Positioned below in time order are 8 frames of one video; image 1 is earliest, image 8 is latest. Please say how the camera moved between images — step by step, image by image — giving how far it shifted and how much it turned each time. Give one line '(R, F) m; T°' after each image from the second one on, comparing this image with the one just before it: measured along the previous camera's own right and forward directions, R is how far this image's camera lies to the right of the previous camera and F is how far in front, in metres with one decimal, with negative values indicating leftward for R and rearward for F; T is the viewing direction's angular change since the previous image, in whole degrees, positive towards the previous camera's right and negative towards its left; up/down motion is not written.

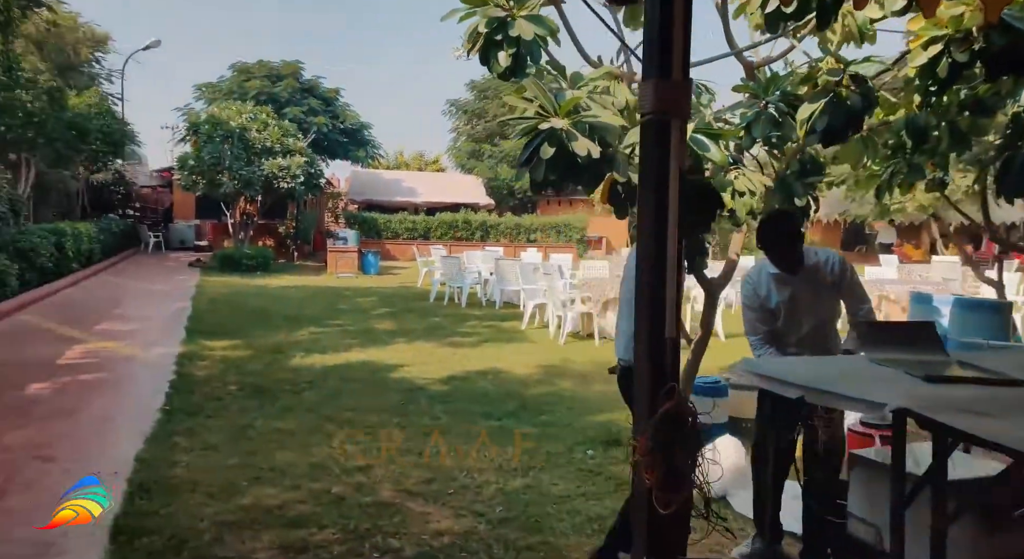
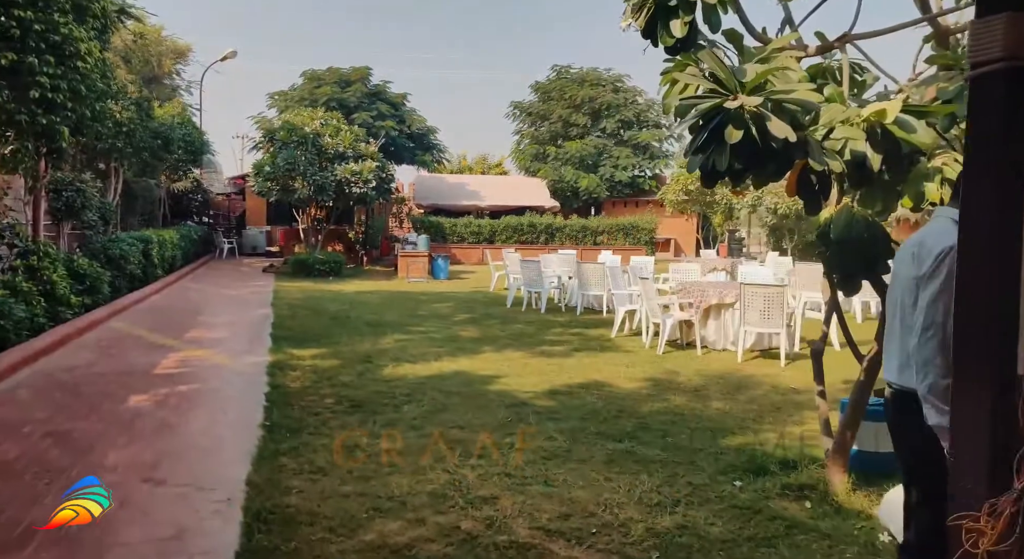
(-0.4, +0.5) m; -4°
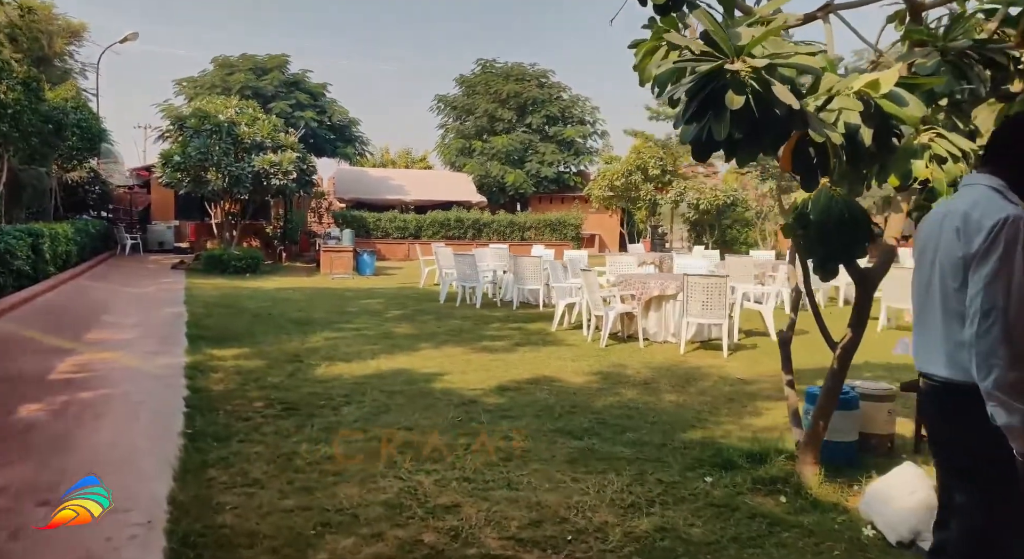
(-0.2, +0.3) m; +6°
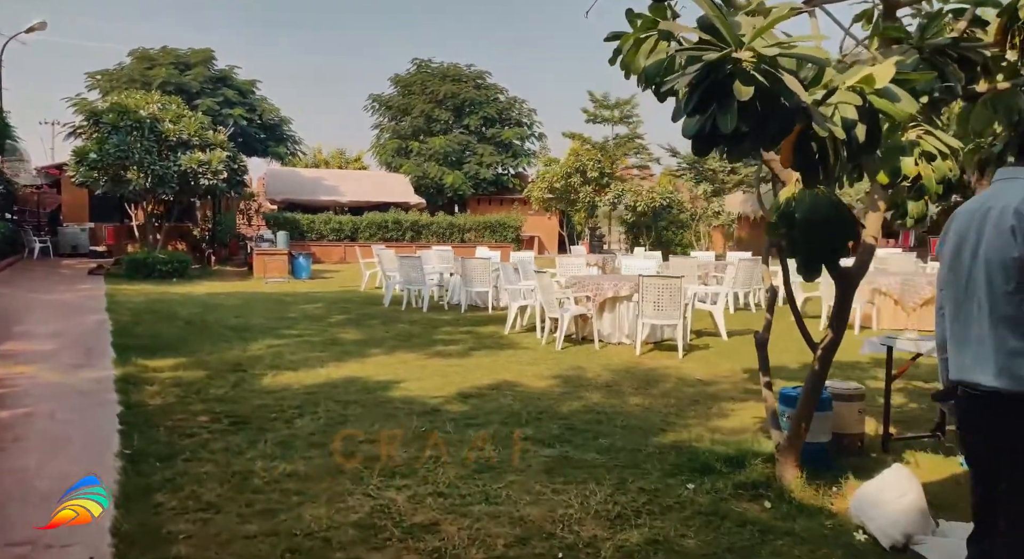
(-0.2, +0.2) m; +5°
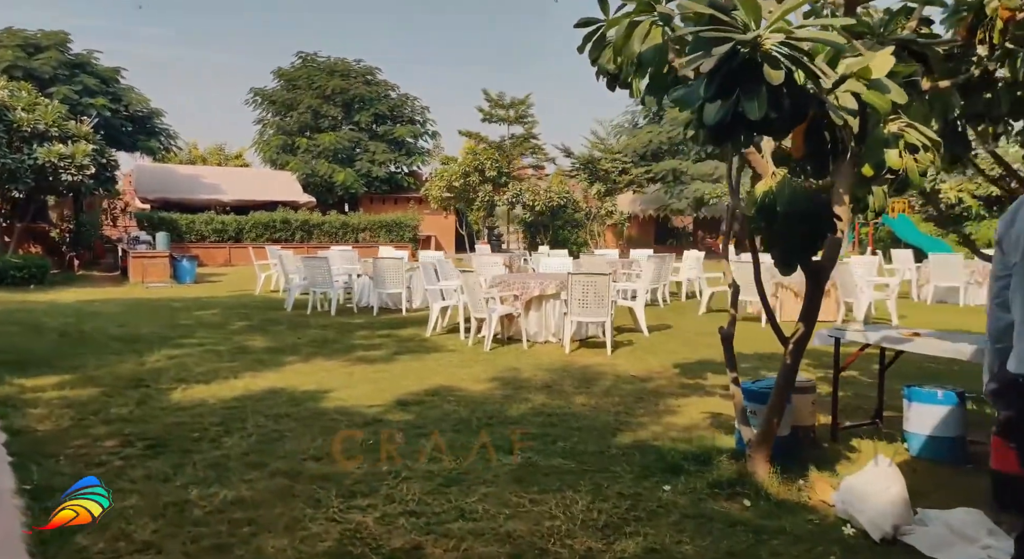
(-0.4, +0.3) m; +8°
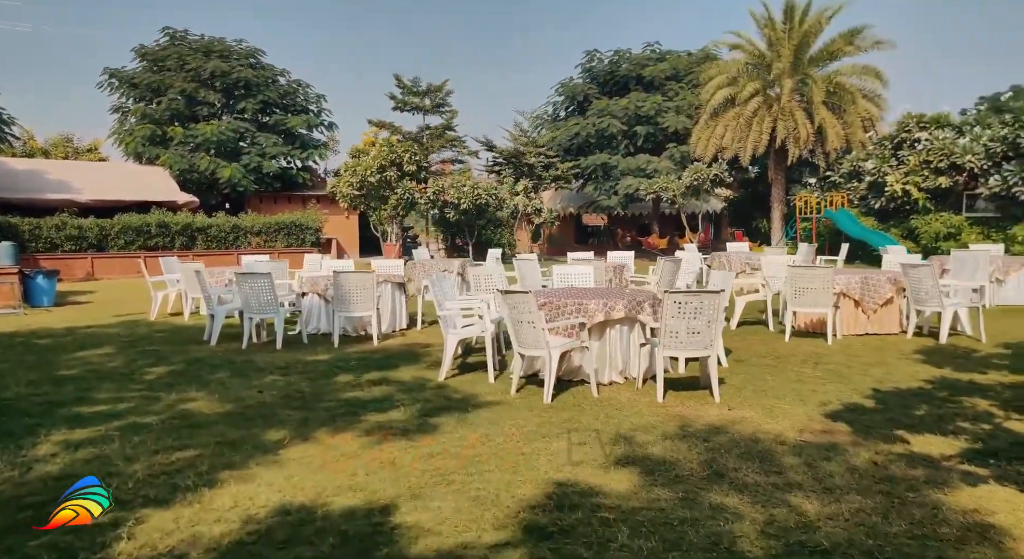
(-1.4, +2.3) m; +9°
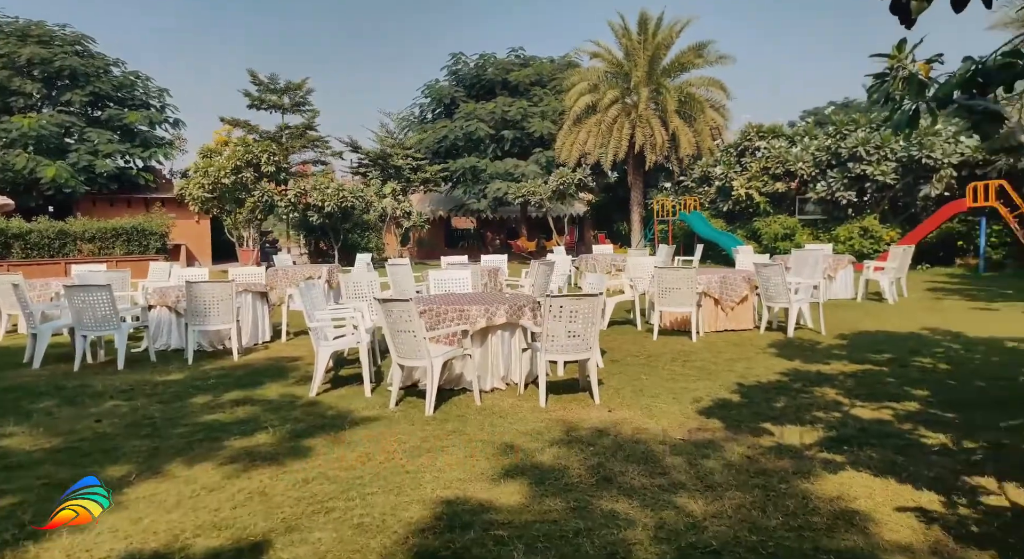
(-0.1, +0.1) m; +9°
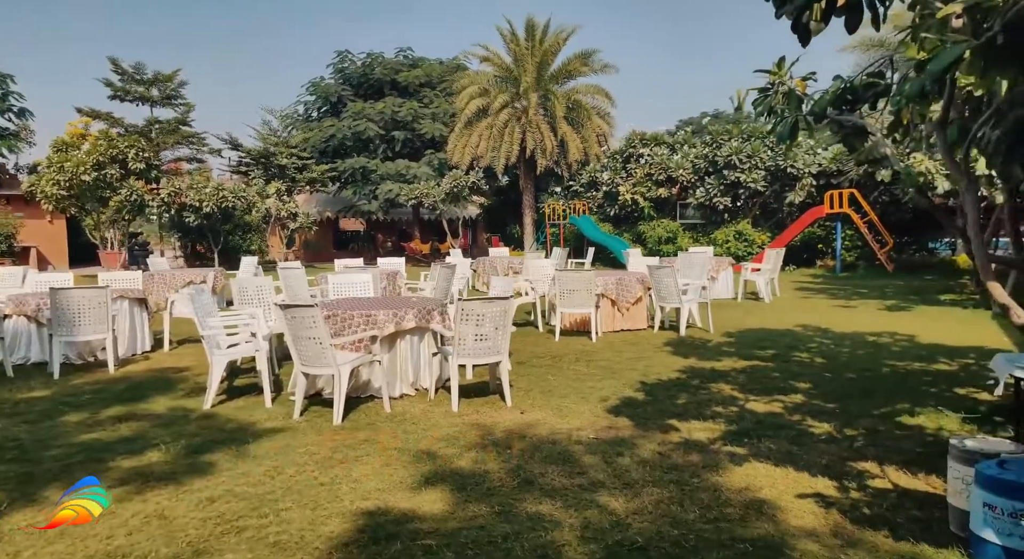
(-0.2, 0.0) m; +8°
